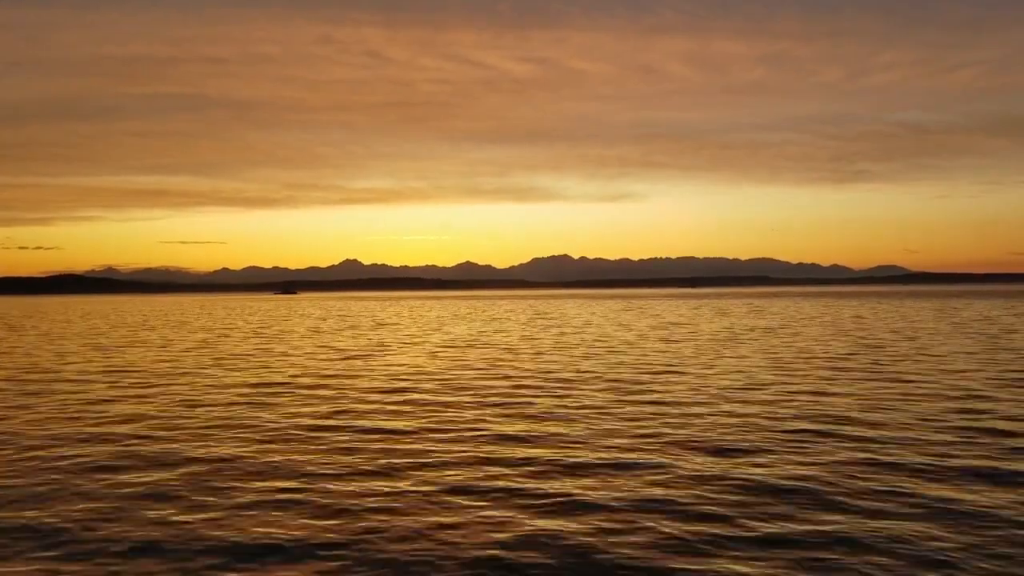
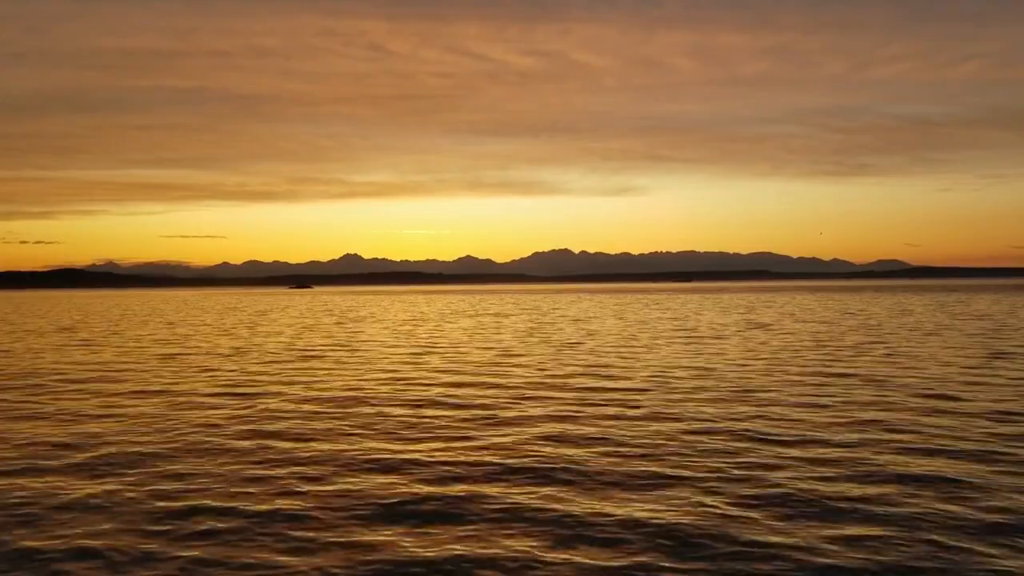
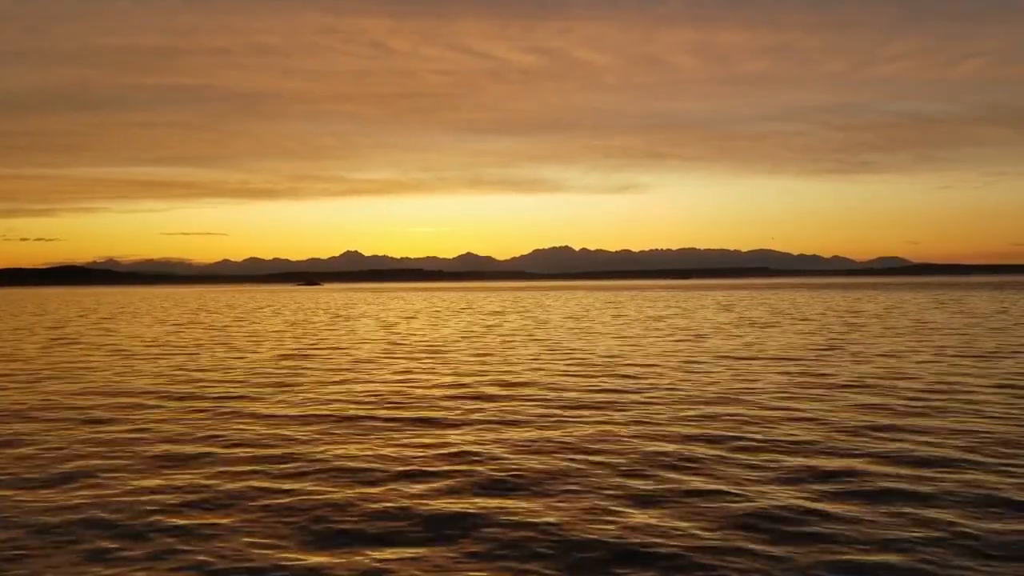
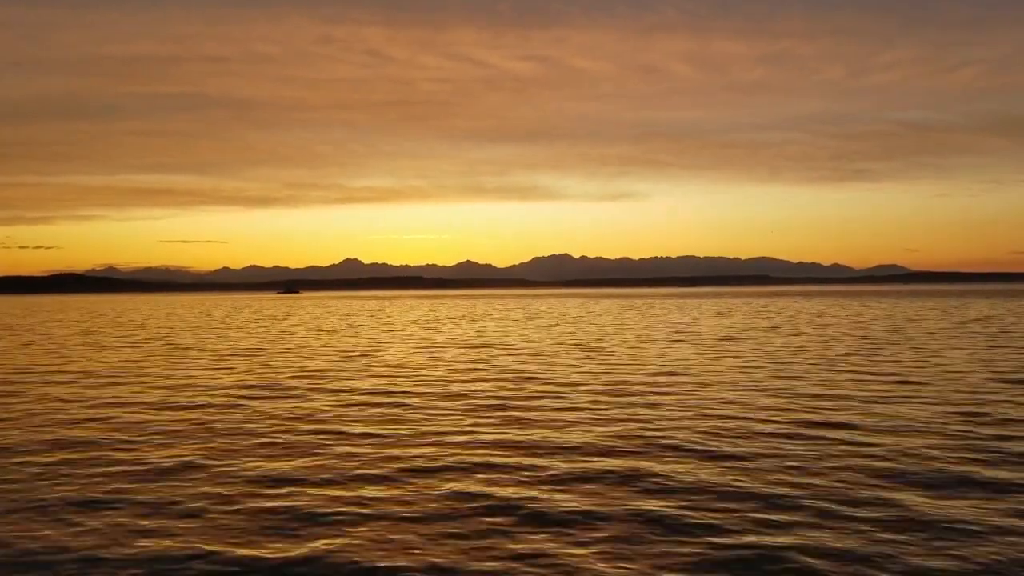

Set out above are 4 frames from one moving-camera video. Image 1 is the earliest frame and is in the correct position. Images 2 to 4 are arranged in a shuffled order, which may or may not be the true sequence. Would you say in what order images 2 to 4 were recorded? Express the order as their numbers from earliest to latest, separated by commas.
4, 2, 3
